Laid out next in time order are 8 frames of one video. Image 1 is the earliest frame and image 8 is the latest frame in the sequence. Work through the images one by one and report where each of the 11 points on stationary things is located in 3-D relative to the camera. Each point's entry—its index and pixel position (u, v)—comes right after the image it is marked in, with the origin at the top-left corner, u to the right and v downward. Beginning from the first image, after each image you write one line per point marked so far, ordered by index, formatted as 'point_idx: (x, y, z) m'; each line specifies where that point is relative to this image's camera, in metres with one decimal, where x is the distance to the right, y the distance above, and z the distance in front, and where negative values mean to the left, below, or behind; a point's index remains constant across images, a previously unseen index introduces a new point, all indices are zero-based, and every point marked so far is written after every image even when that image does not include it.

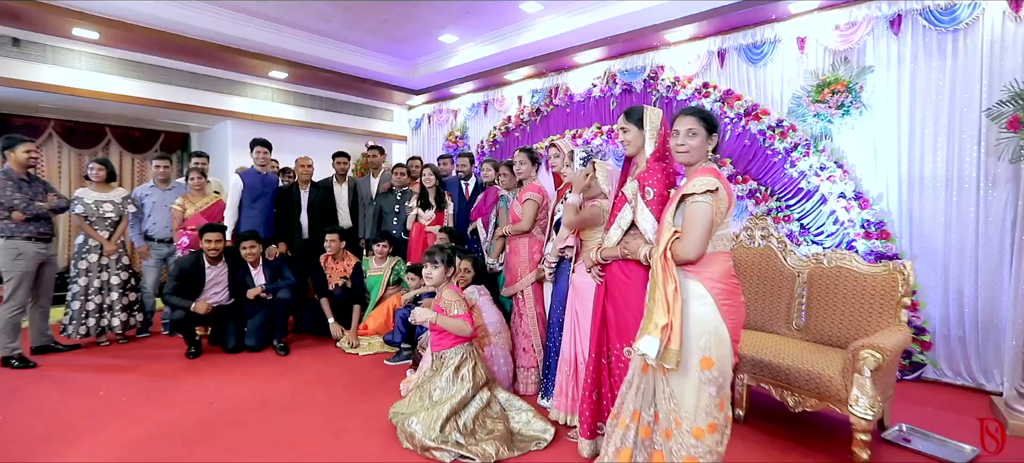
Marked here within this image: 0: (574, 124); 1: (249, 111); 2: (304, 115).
0: (+0.7, +1.3, +5.4) m
1: (-3.5, +1.6, +6.1) m
2: (-2.9, +1.6, +6.5) m
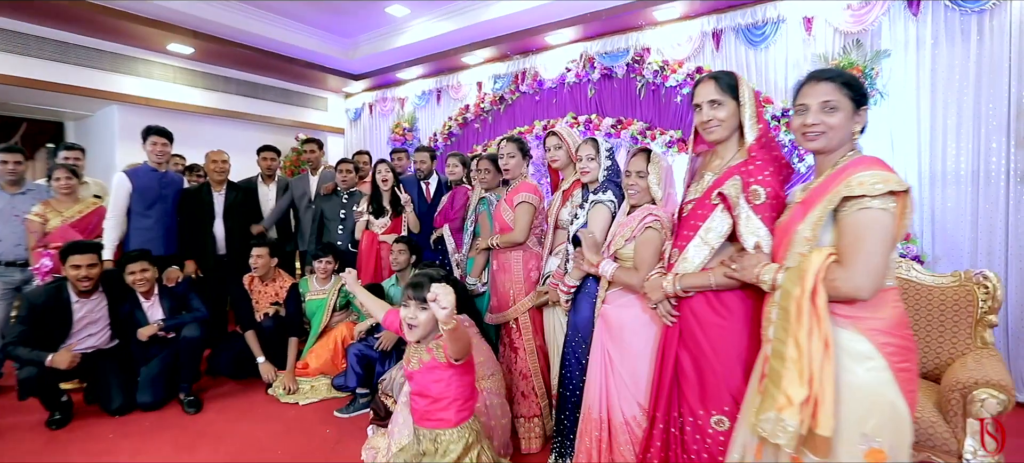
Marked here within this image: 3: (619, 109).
0: (+0.3, +1.2, +4.8) m
1: (-3.9, +1.5, +4.9) m
2: (-3.4, +1.5, +5.4) m
3: (+1.0, +1.1, +4.3) m
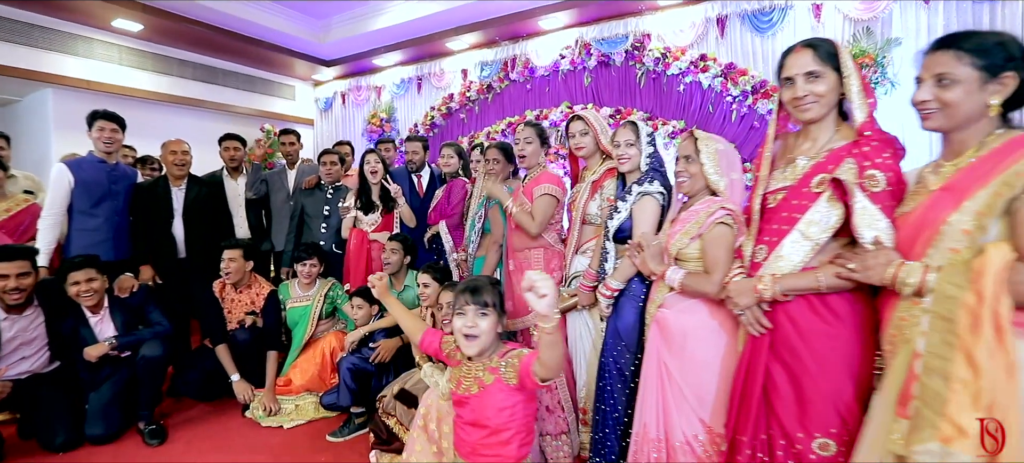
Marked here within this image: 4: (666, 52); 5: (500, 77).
0: (+0.2, +1.3, +4.5) m
1: (-4.0, +1.4, +4.3) m
2: (-3.6, +1.5, +4.8) m
3: (+0.9, +1.2, +4.1) m
4: (+1.3, +1.5, +3.8) m
5: (-0.1, +1.6, +4.6) m
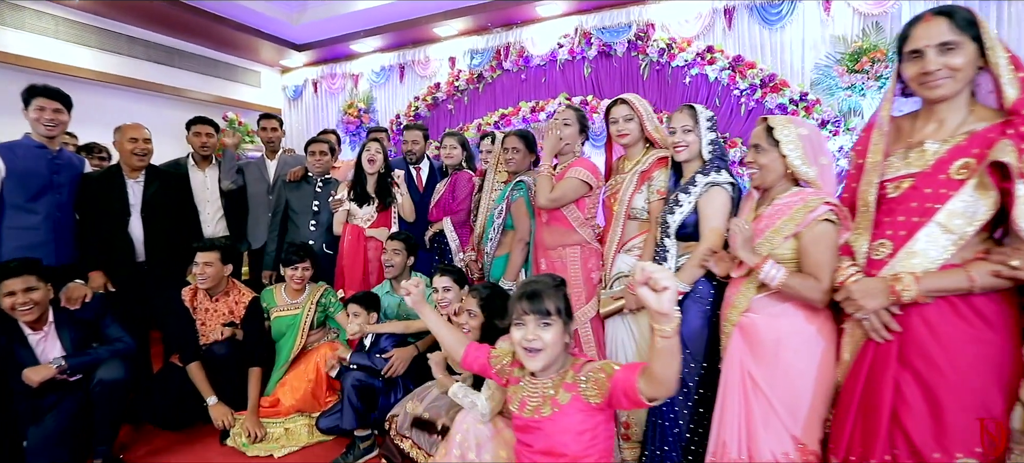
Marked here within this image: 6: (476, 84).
0: (+0.2, +1.3, +4.3) m
1: (-4.0, +1.4, +3.7) m
2: (-3.6, +1.5, +4.2) m
3: (+0.9, +1.2, +3.9) m
4: (+1.3, +1.5, +3.7) m
5: (-0.2, +1.6, +4.4) m
6: (-0.4, +1.4, +4.5) m
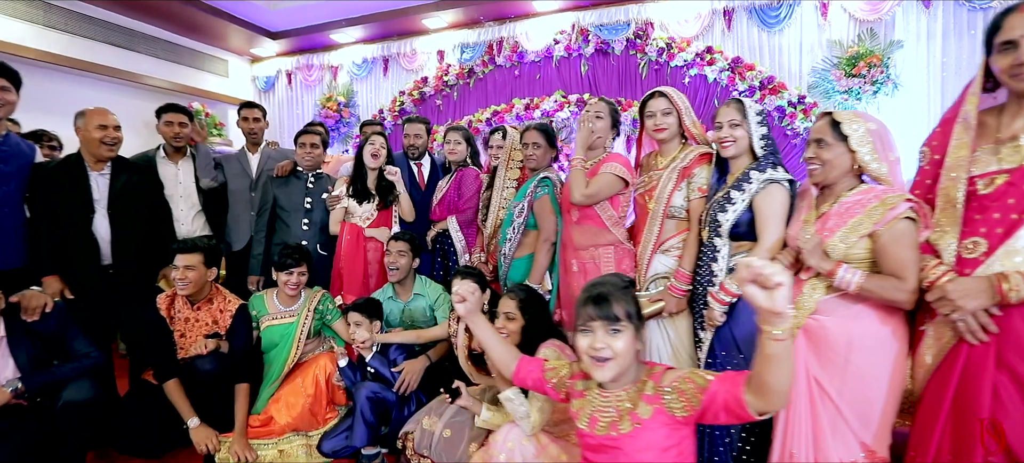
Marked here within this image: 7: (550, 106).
0: (+0.1, +1.3, +4.2) m
1: (-4.0, +1.4, +3.2) m
2: (-3.7, +1.5, +3.8) m
3: (+0.9, +1.2, +3.9) m
4: (+1.3, +1.5, +3.6) m
5: (-0.3, +1.6, +4.2) m
6: (-0.4, +1.4, +4.3) m
7: (+0.3, +1.1, +3.9) m
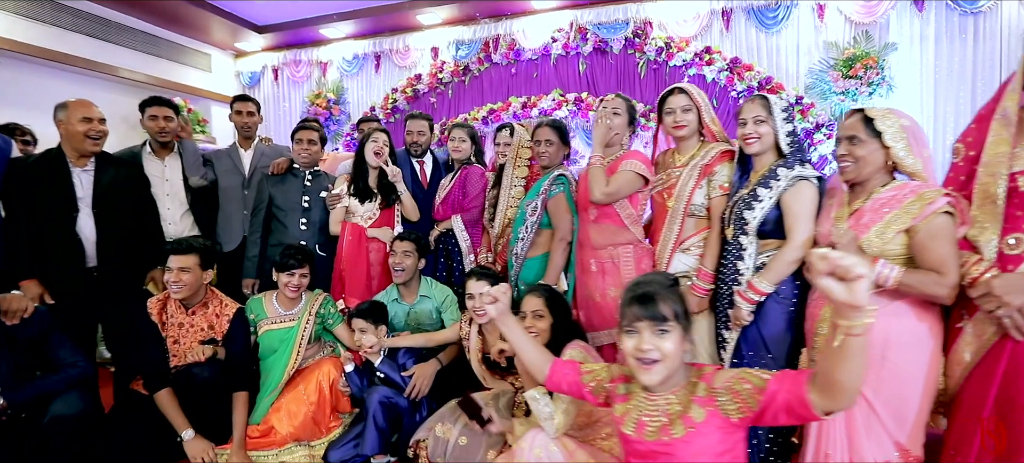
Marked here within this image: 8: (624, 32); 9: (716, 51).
0: (+0.1, +1.3, +4.1) m
1: (-4.0, +1.4, +3.0) m
2: (-3.7, +1.5, +3.6) m
3: (+0.9, +1.2, +3.8) m
4: (+1.3, +1.5, +3.6) m
5: (-0.3, +1.6, +4.1) m
6: (-0.5, +1.4, +4.2) m
7: (+0.3, +1.1, +3.9) m
8: (+0.9, +1.6, +3.8) m
9: (+1.6, +1.4, +3.6) m
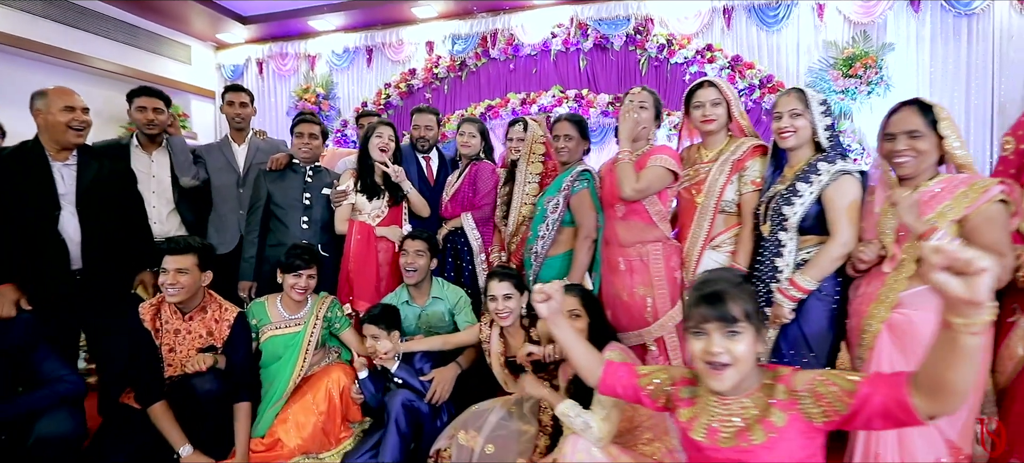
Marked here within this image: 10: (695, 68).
0: (+0.1, +1.3, +4.0) m
1: (-4.0, +1.4, +2.7) m
2: (-3.7, +1.5, +3.3) m
3: (+0.9, +1.2, +3.8) m
4: (+1.3, +1.5, +3.6) m
5: (-0.3, +1.6, +4.0) m
6: (-0.5, +1.4, +4.1) m
7: (+0.3, +1.1, +3.8) m
8: (+0.9, +1.6, +3.7) m
9: (+1.6, +1.4, +3.6) m
10: (+1.4, +1.3, +3.6) m
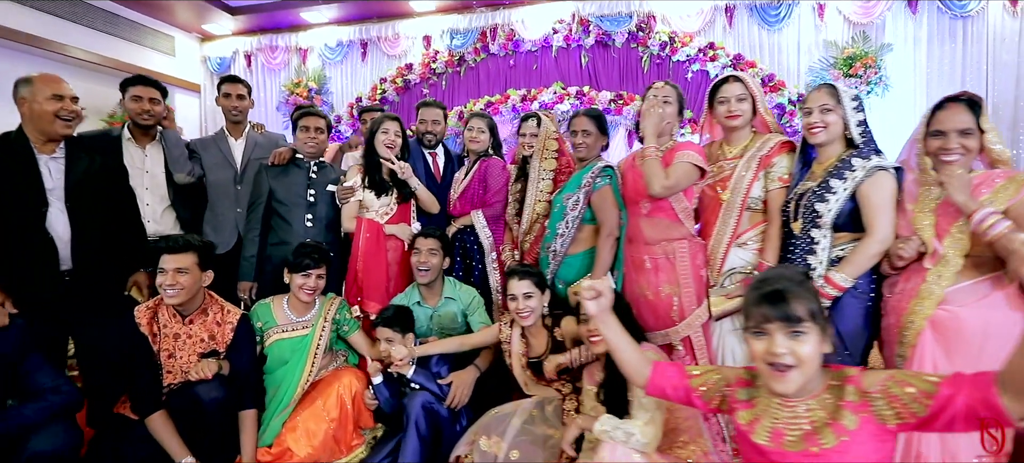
0: (+0.1, +1.3, +4.0) m
1: (-3.9, +1.4, +2.5) m
2: (-3.6, +1.5, +3.1) m
3: (+0.9, +1.2, +3.8) m
4: (+1.3, +1.5, +3.6) m
5: (-0.3, +1.6, +4.0) m
6: (-0.5, +1.5, +4.1) m
7: (+0.3, +1.1, +3.8) m
8: (+0.9, +1.7, +3.7) m
9: (+1.6, +1.4, +3.6) m
10: (+1.5, +1.3, +3.6) m
